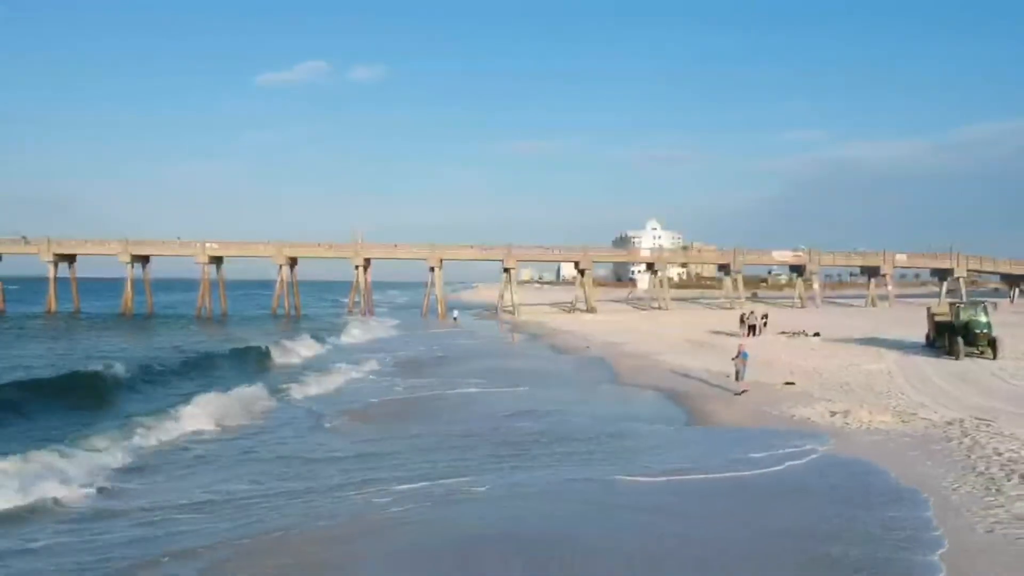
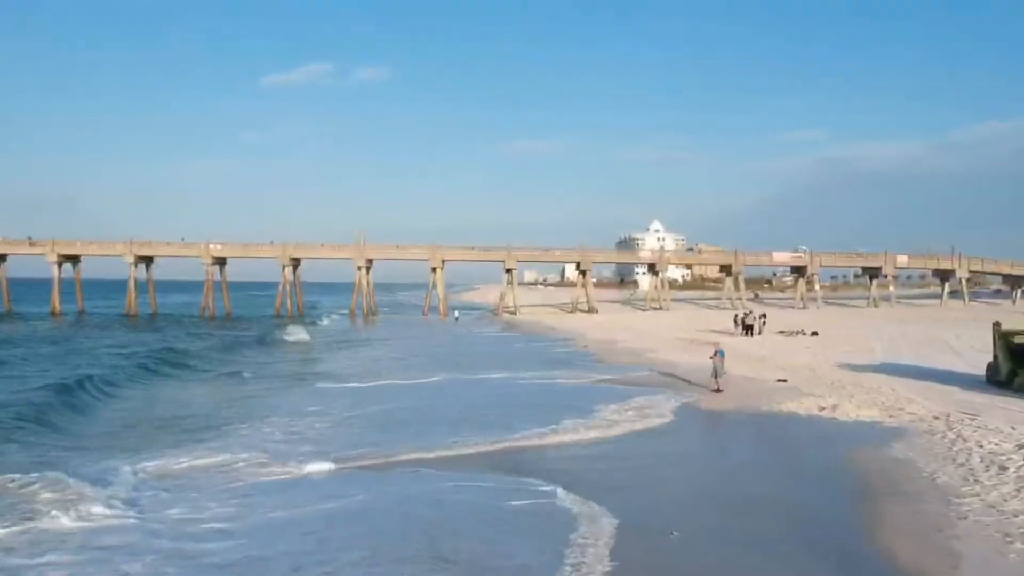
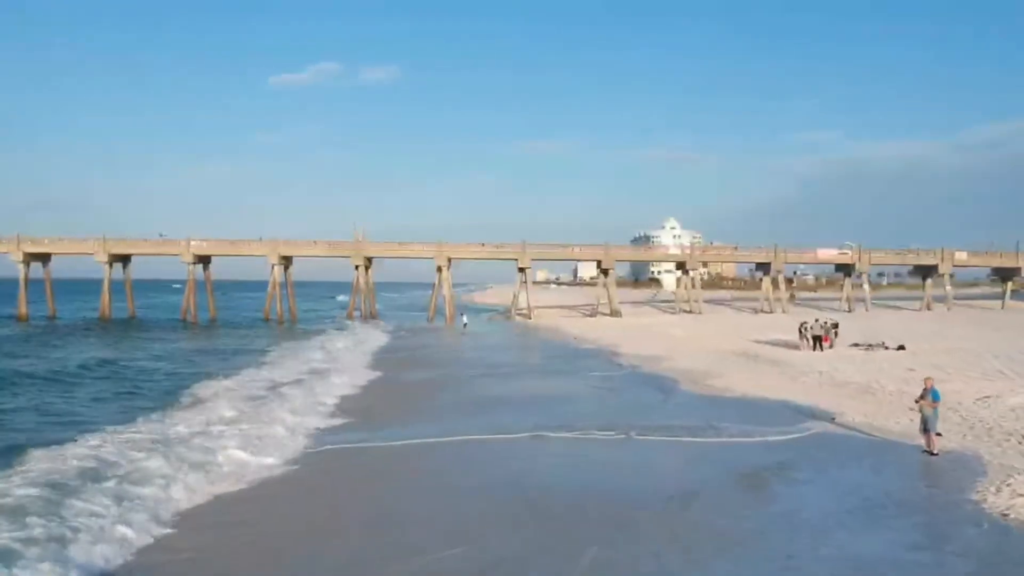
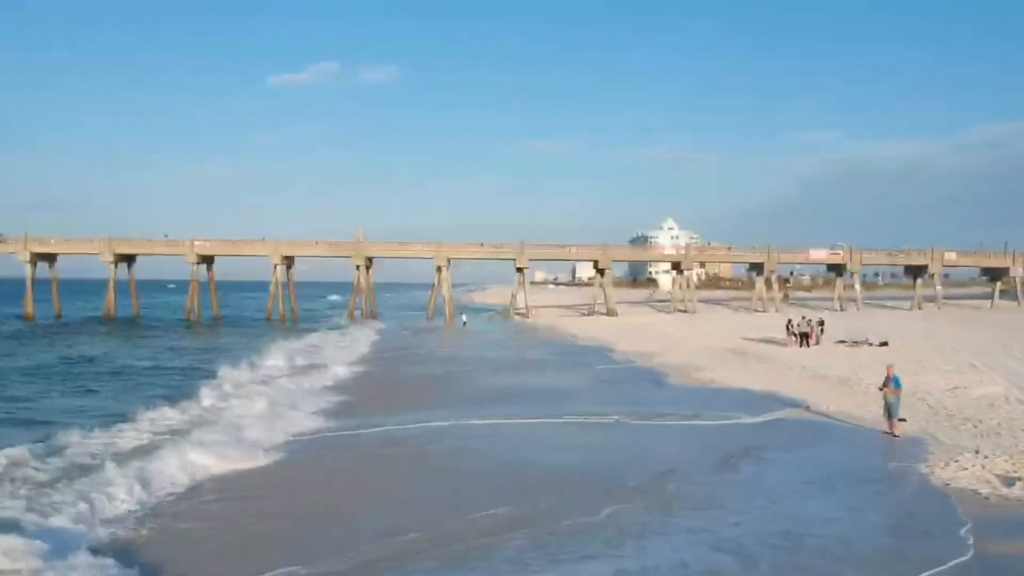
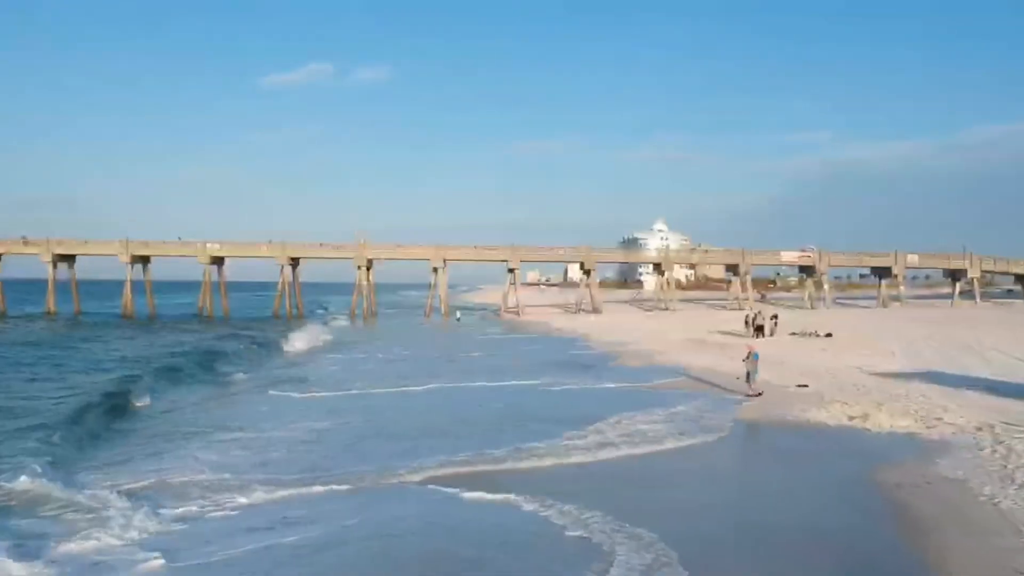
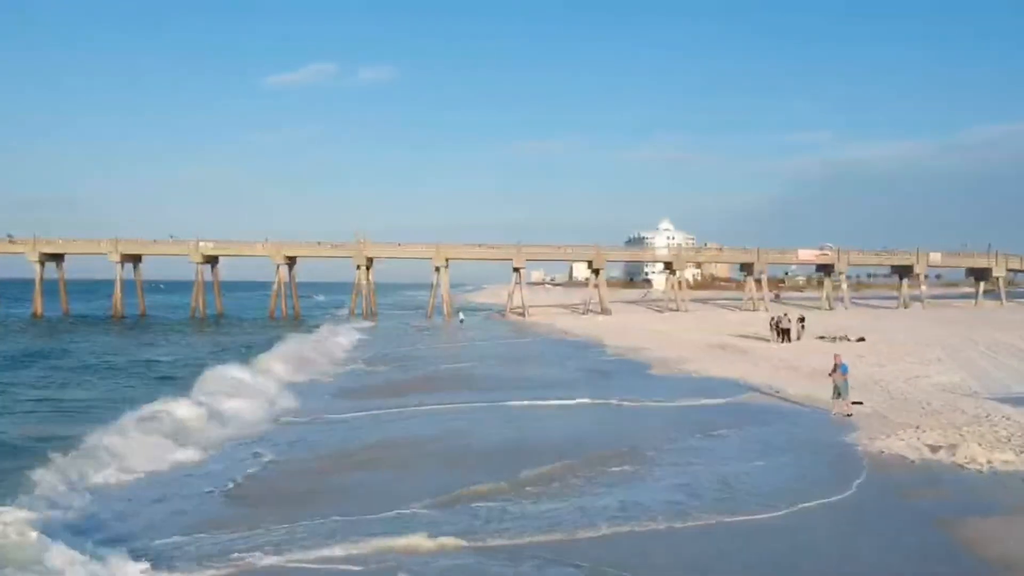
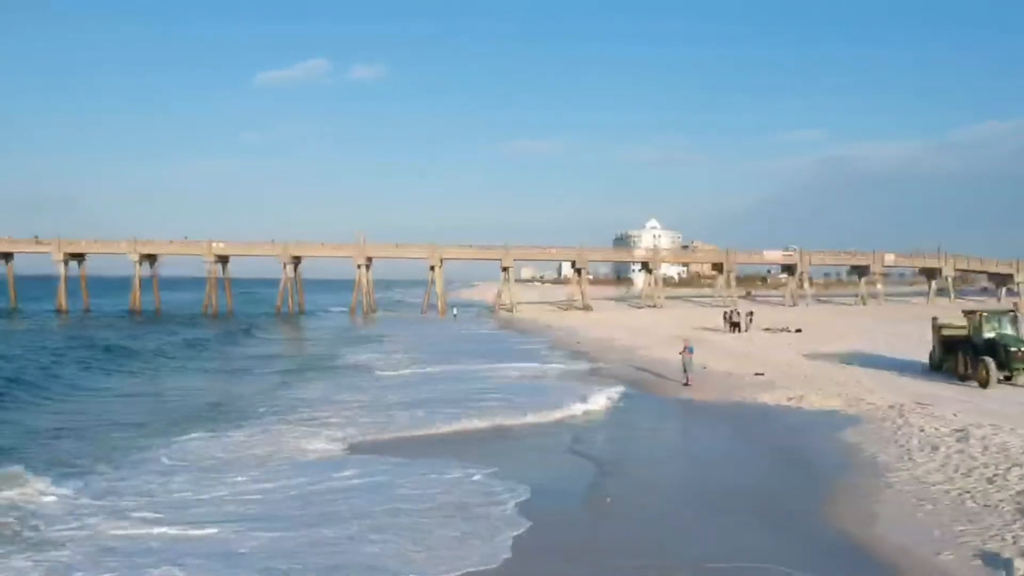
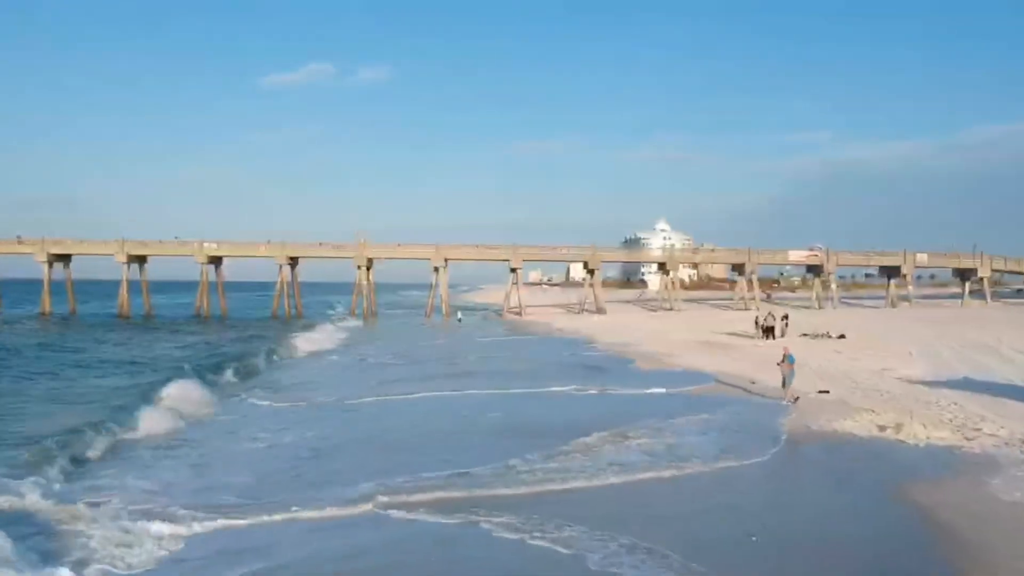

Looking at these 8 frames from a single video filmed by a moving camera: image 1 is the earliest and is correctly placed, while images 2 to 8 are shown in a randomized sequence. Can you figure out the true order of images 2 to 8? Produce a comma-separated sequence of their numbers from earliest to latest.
7, 2, 5, 8, 6, 4, 3
